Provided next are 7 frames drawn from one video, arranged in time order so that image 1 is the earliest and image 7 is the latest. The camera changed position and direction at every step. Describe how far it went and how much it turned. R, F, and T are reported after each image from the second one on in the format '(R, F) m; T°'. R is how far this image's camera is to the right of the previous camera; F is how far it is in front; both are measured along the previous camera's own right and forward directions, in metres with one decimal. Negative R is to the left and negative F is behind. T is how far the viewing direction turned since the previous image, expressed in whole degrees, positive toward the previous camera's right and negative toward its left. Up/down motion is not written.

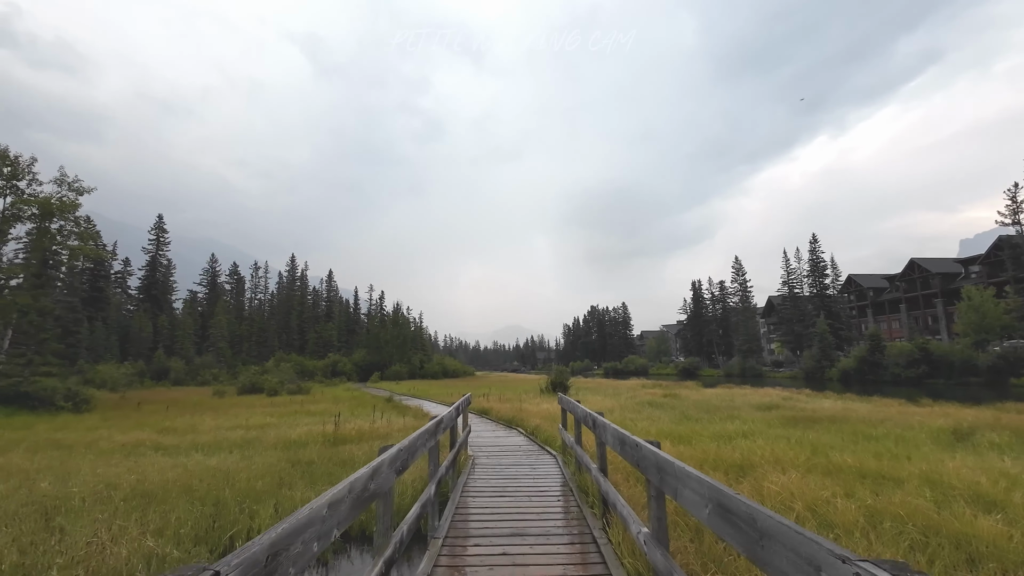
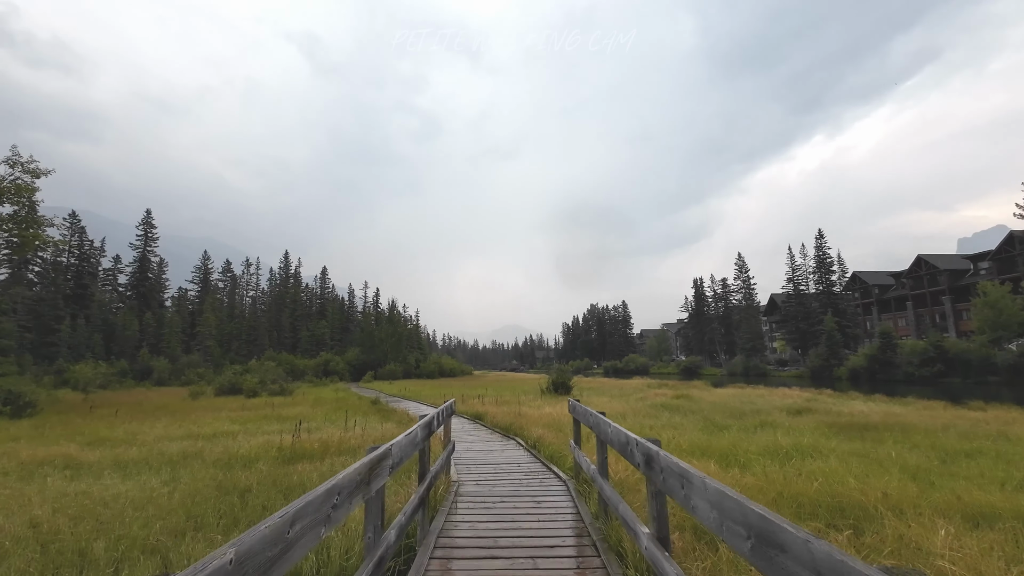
(0.0, +2.4) m; 0°
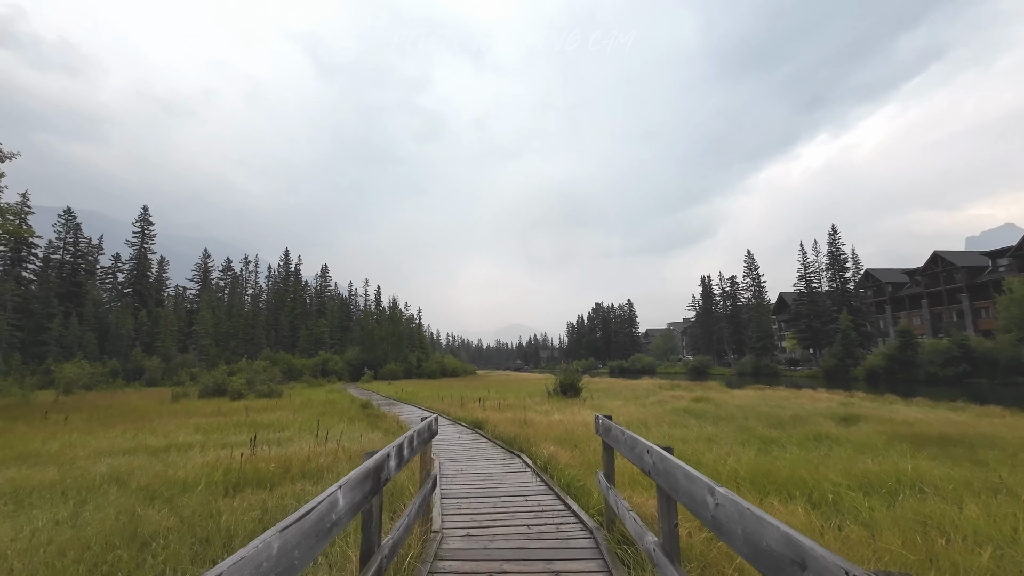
(0.0, +2.2) m; 0°
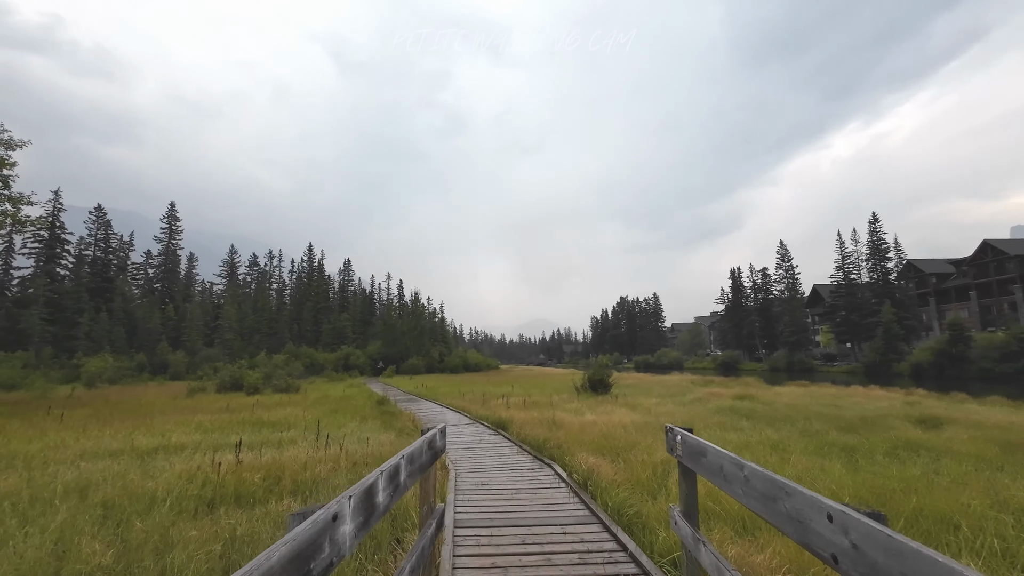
(-0.1, +1.6) m; -3°
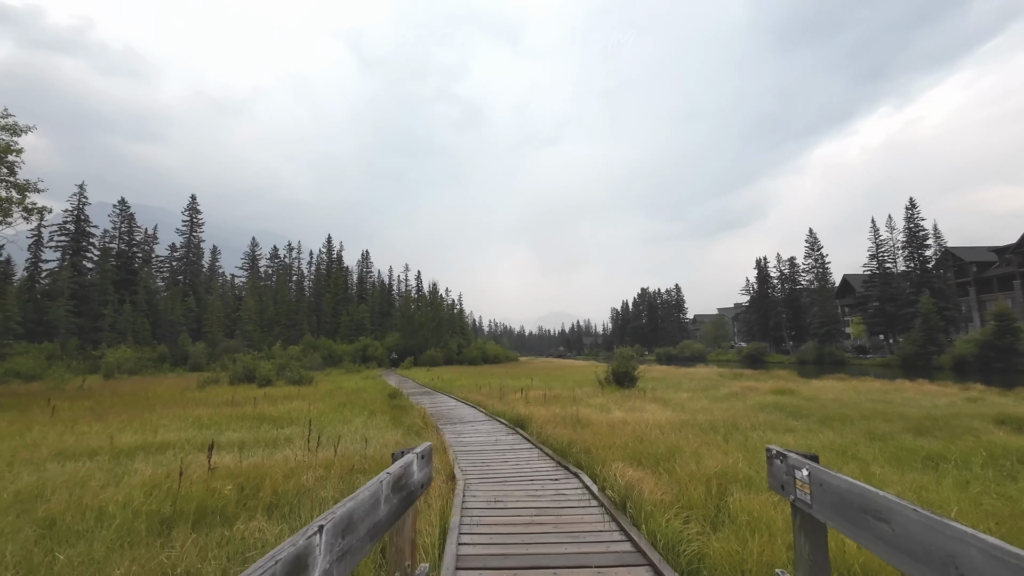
(0.0, +1.4) m; -2°
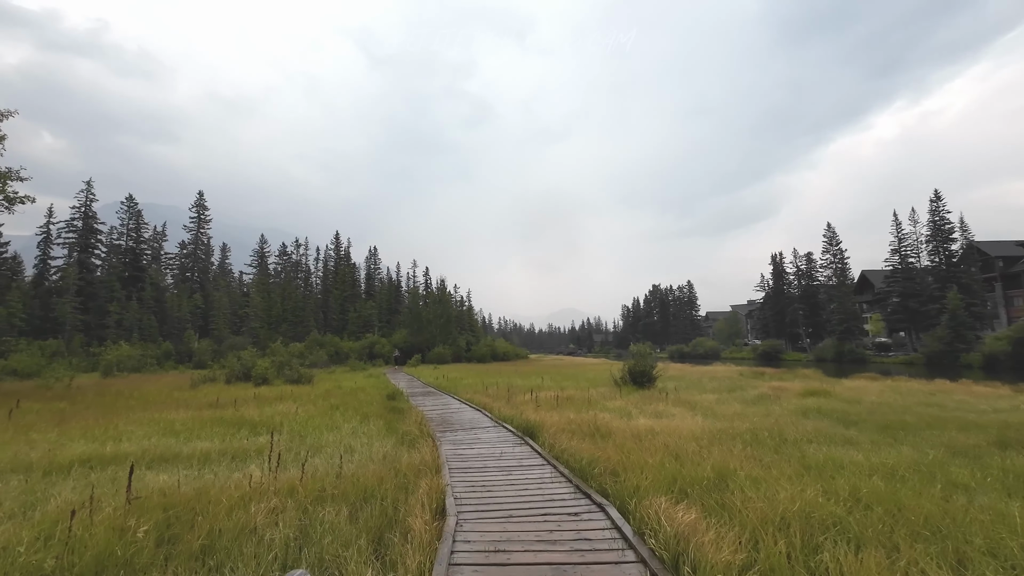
(0.0, +1.6) m; -1°
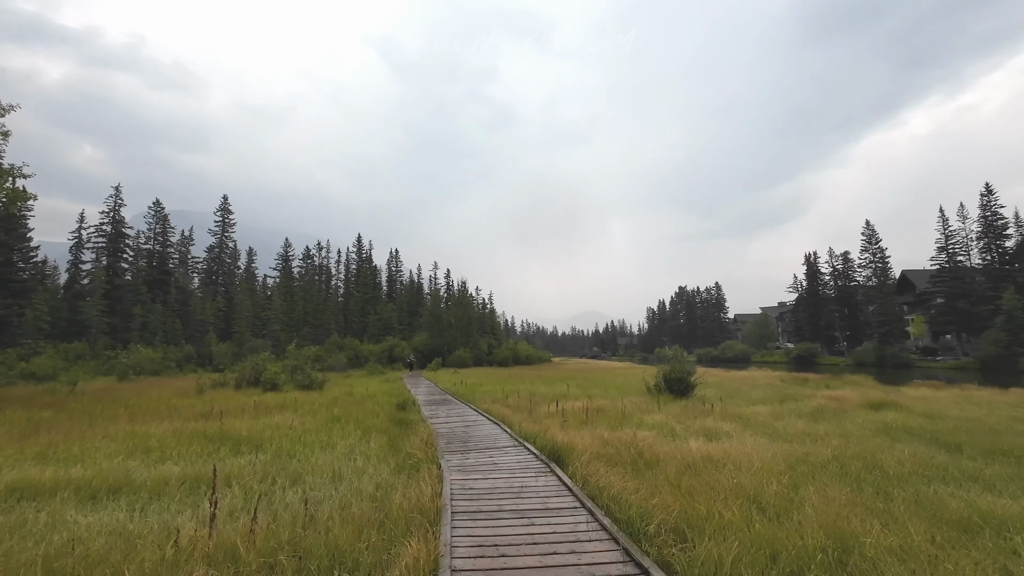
(0.0, +1.8) m; -3°
